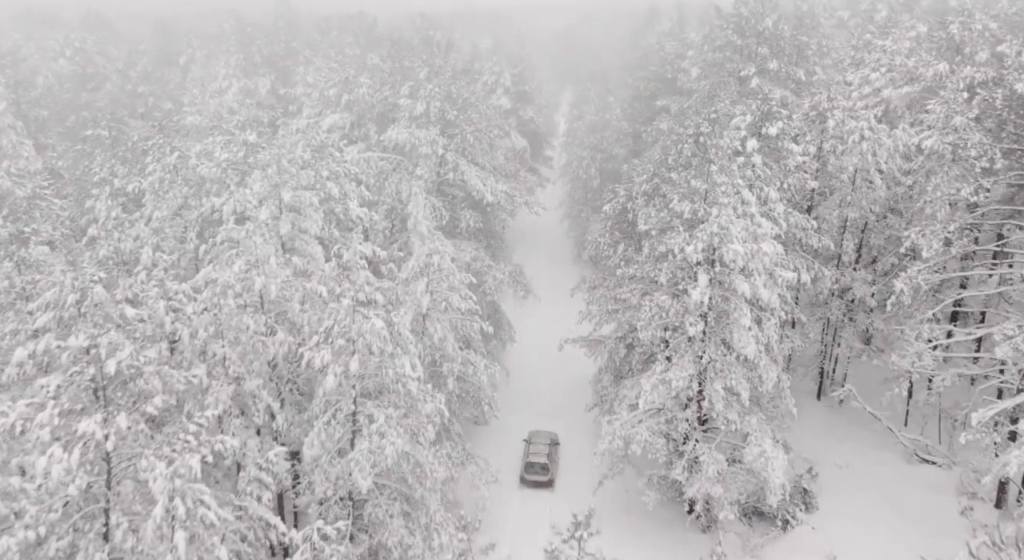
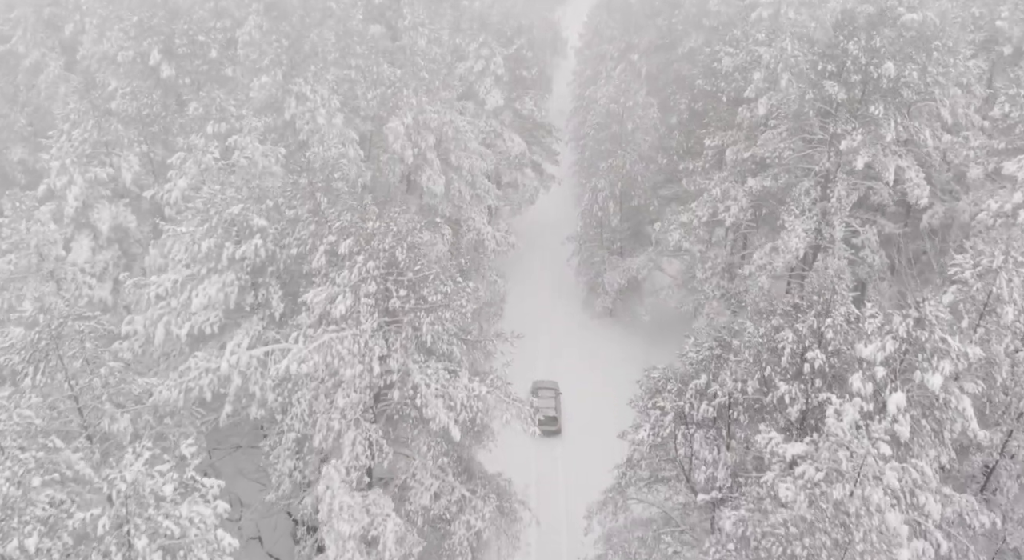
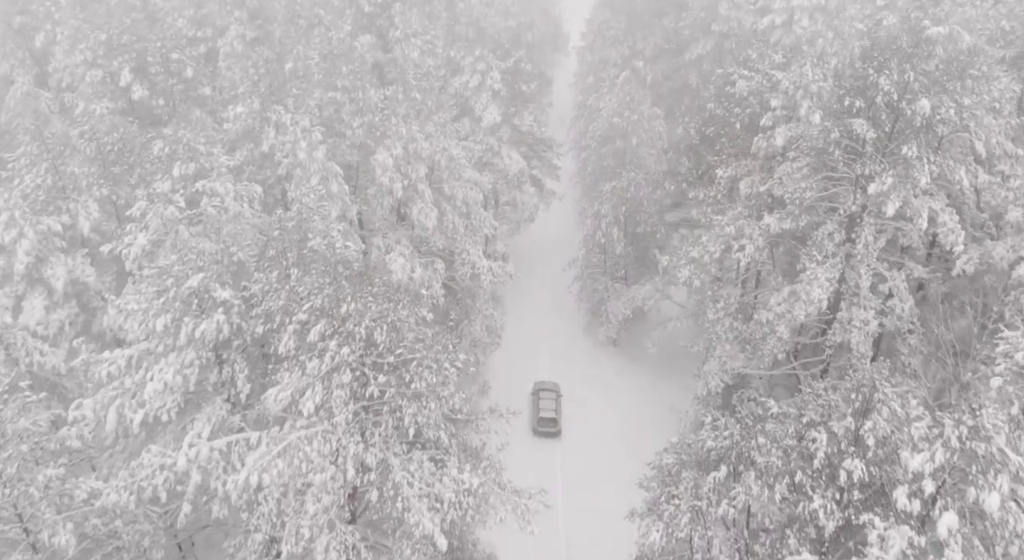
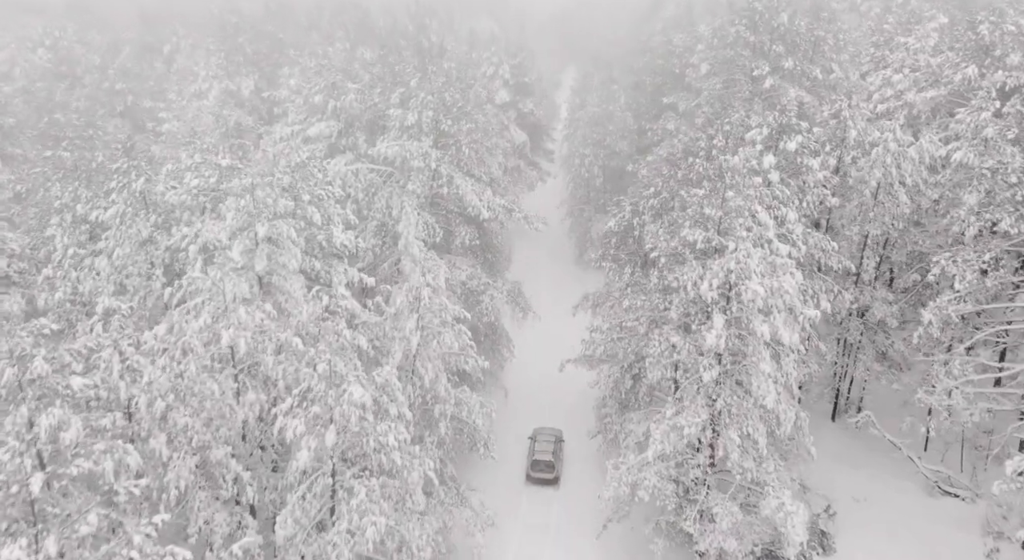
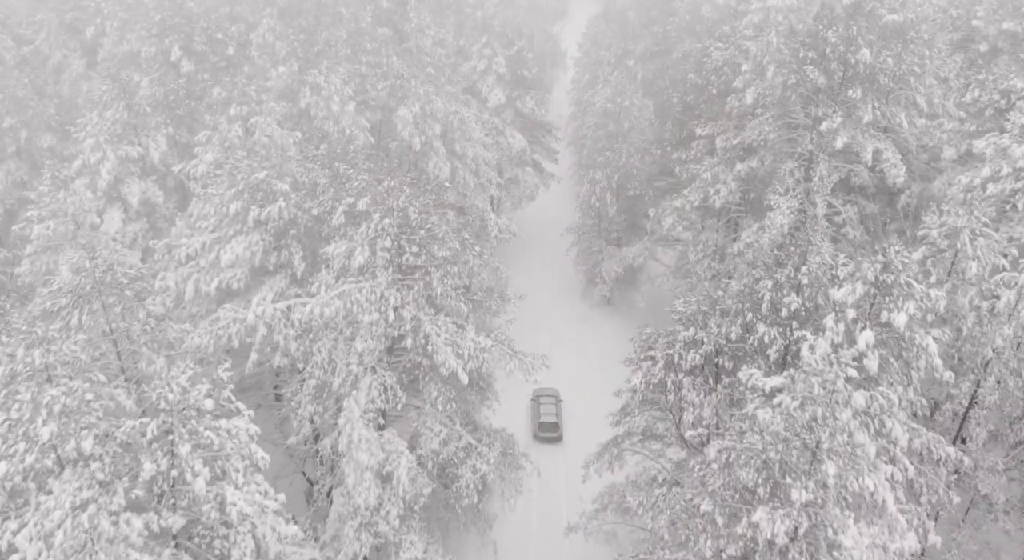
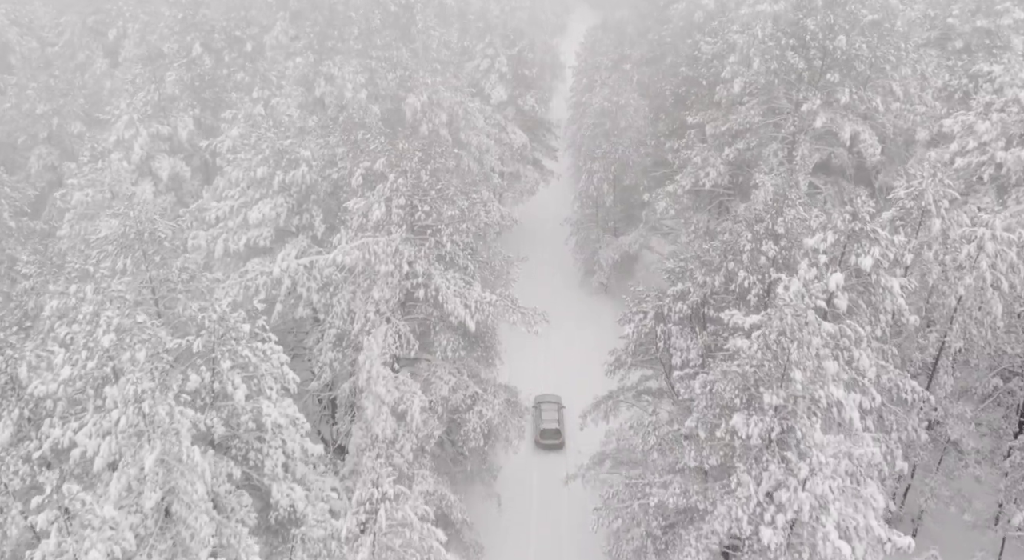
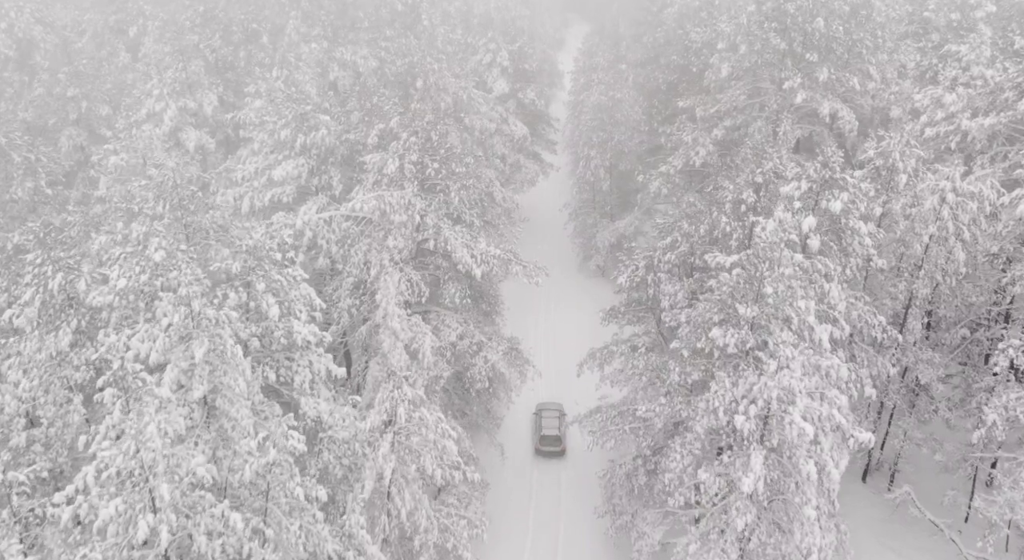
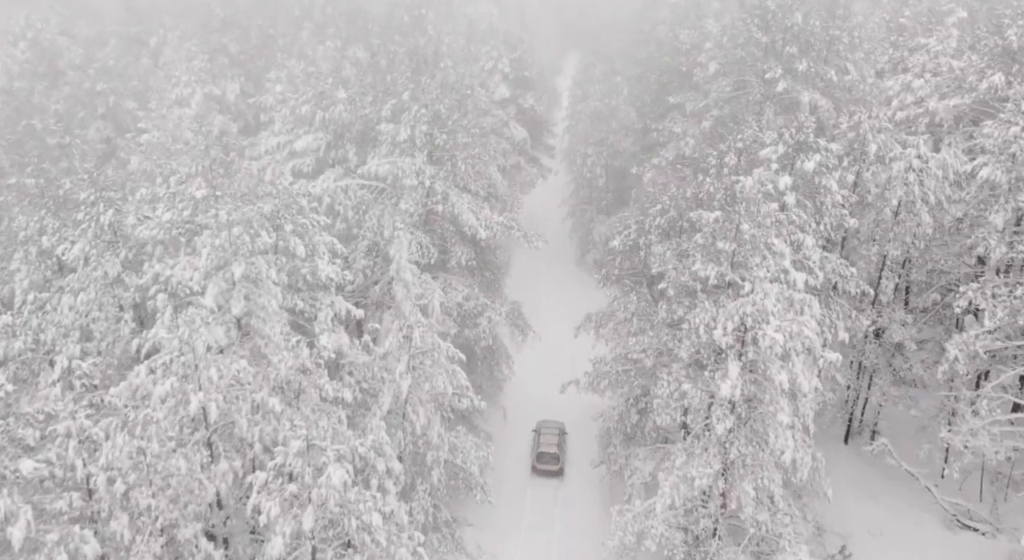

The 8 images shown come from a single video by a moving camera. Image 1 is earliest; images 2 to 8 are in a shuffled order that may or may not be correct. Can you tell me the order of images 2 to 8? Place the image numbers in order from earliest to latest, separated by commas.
4, 8, 7, 6, 5, 2, 3
